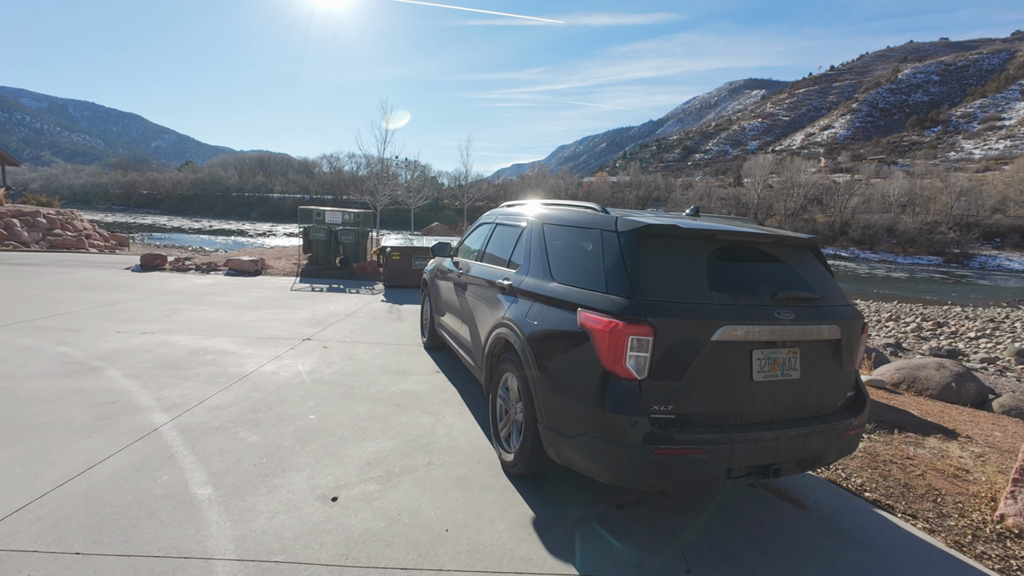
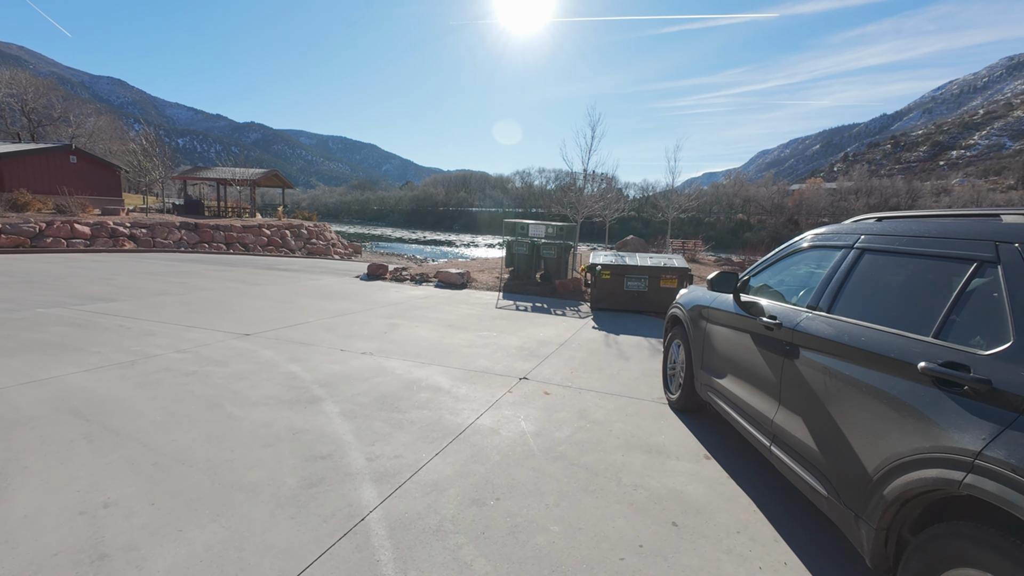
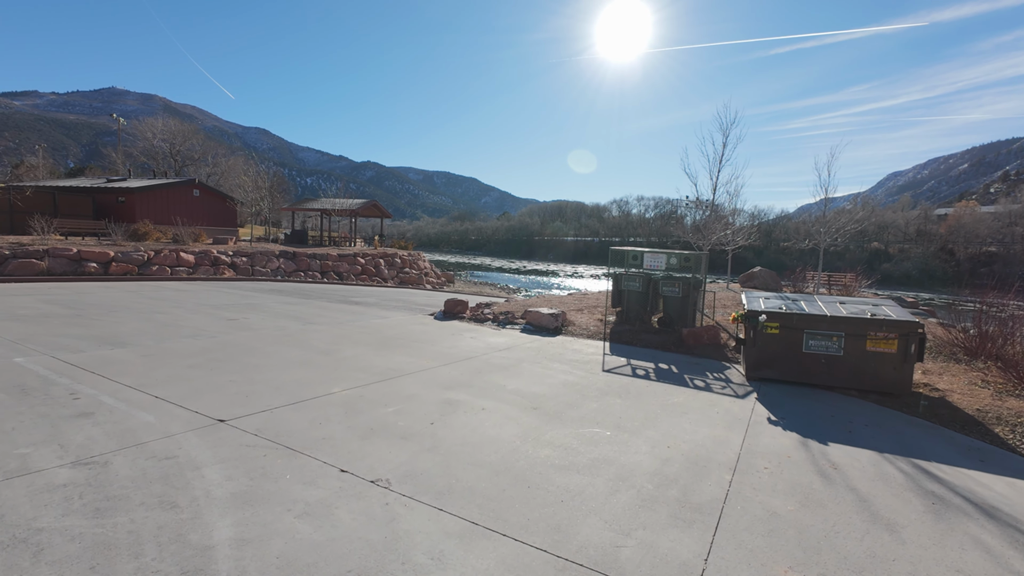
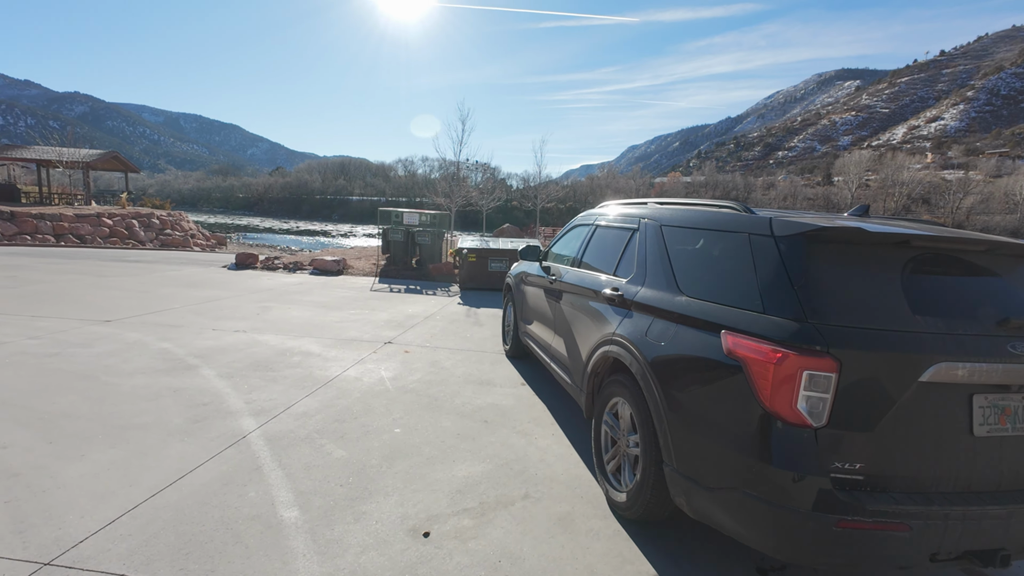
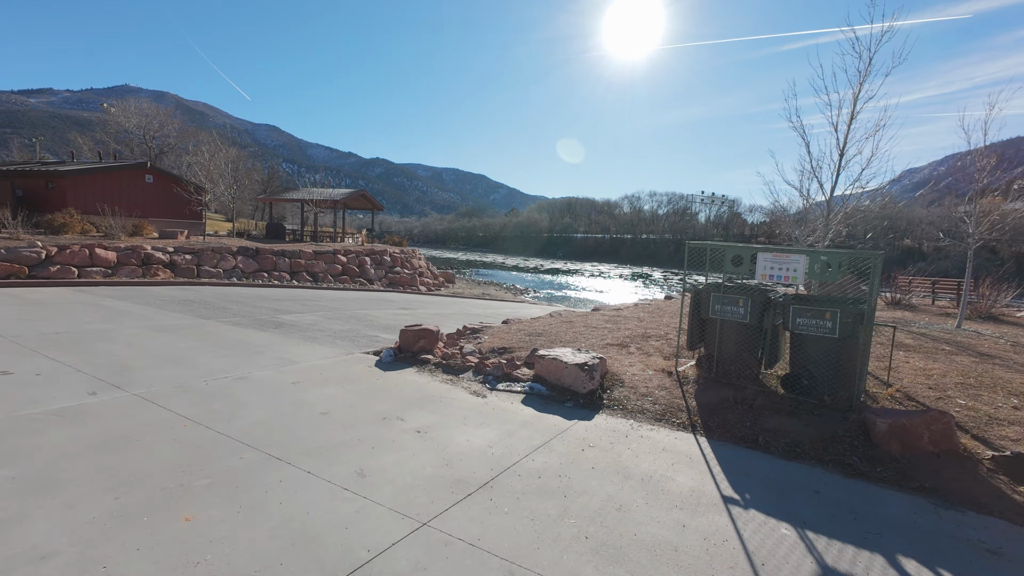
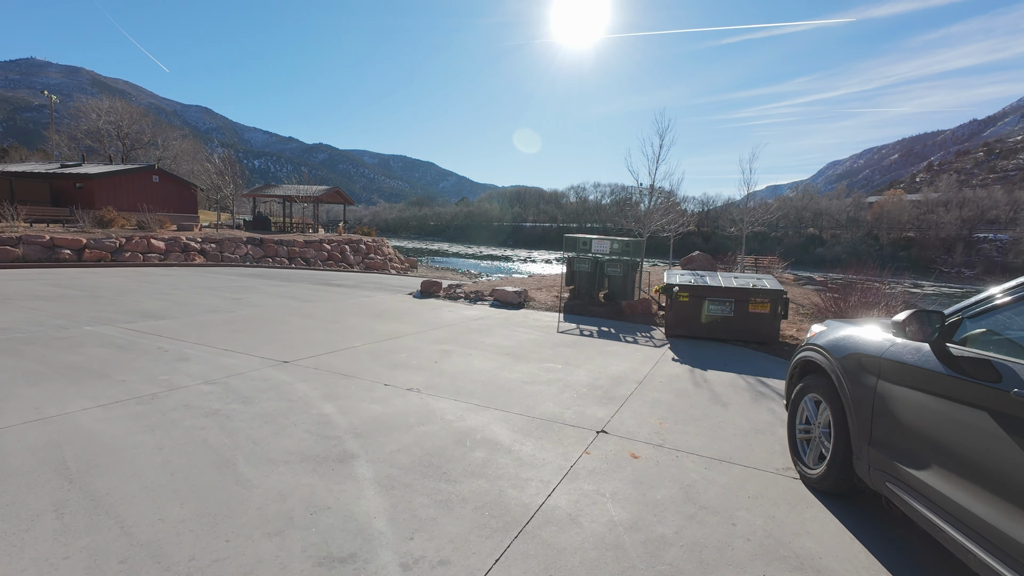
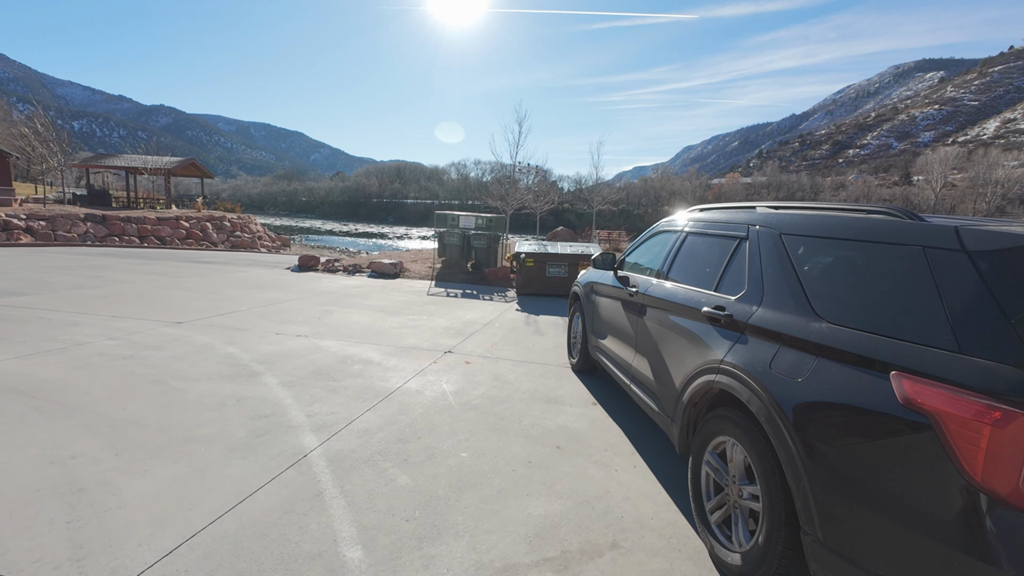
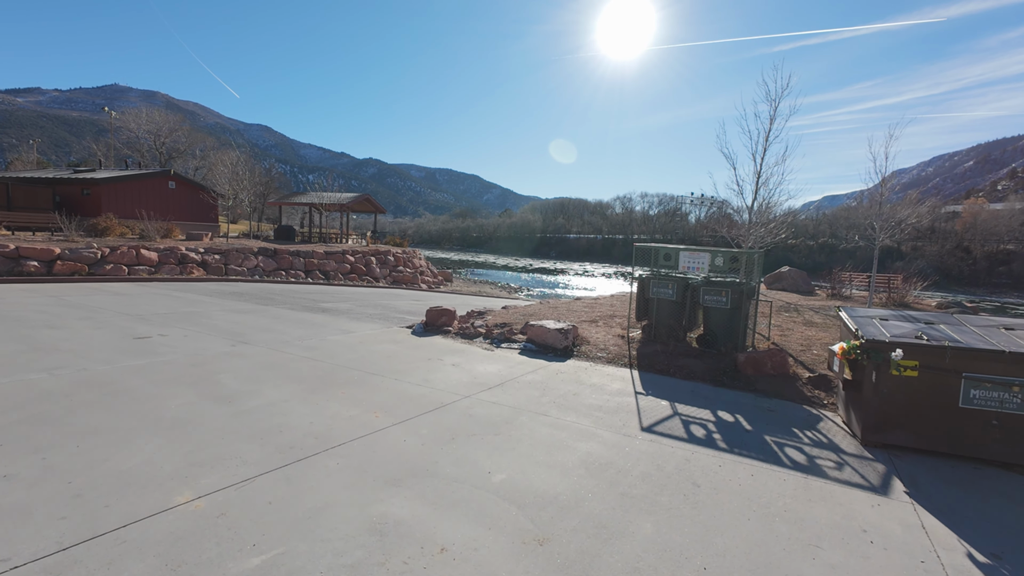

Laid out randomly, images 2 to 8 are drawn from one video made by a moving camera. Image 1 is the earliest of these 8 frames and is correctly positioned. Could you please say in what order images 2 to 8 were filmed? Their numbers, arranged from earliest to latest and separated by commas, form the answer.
4, 7, 2, 6, 3, 8, 5
